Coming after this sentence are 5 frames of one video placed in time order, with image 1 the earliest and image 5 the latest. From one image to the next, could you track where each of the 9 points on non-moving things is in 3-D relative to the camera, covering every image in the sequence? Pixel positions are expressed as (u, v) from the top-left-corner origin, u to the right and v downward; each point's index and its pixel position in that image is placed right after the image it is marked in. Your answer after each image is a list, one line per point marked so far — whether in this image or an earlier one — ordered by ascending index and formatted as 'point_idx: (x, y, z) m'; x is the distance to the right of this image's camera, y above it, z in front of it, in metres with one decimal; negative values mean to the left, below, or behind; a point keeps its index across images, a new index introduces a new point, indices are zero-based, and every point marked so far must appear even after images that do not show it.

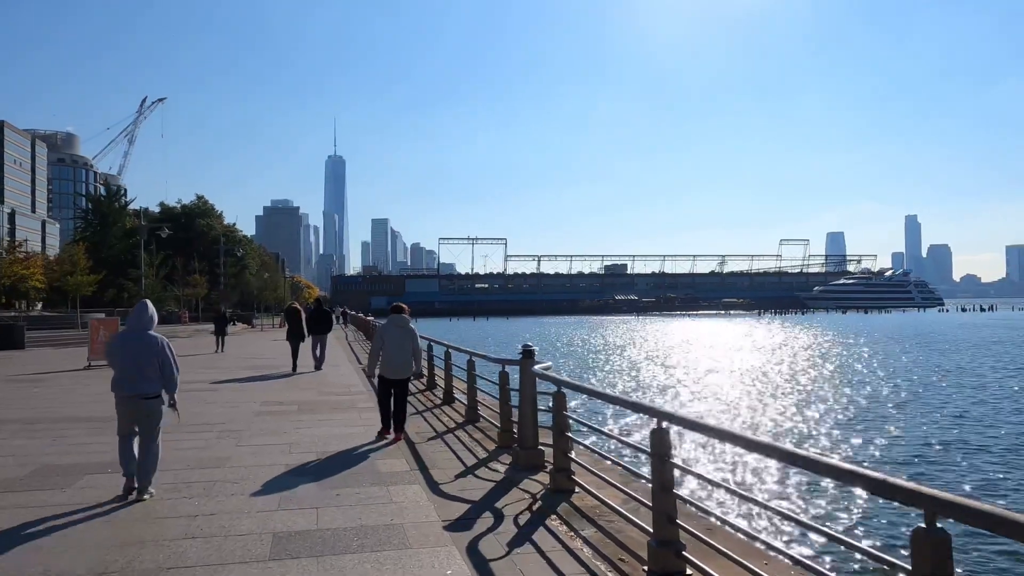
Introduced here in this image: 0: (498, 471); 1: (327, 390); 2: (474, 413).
0: (-0.1, -1.8, +7.8) m
1: (-3.5, -1.9, +15.4) m
2: (-0.5, -1.7, +11.3) m
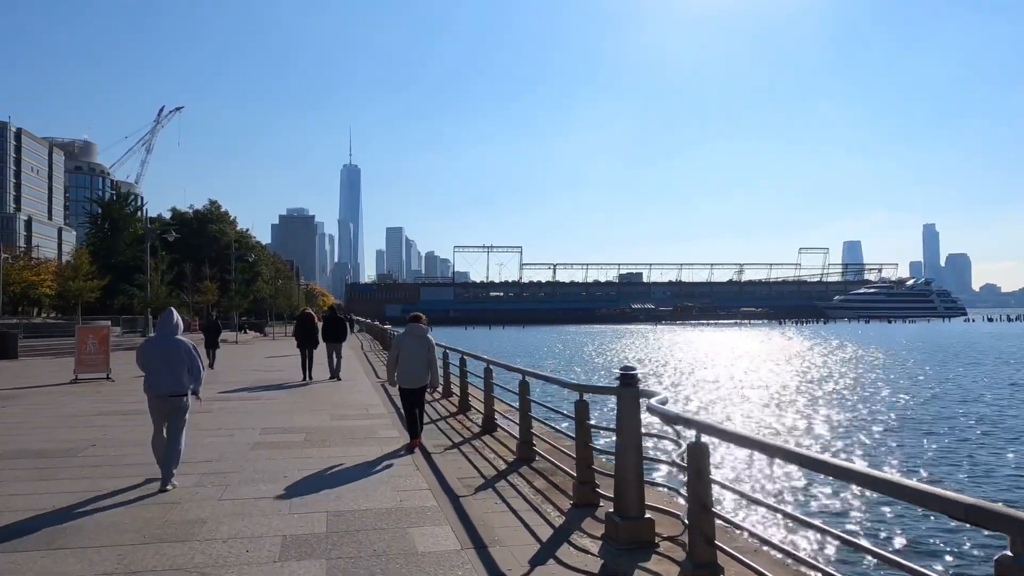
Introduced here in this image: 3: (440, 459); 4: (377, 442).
0: (+0.5, -1.7, +5.4) m
1: (-2.8, -2.0, +13.1) m
2: (+0.2, -1.7, +8.9) m
3: (-0.8, -1.9, +8.9) m
4: (-1.7, -2.0, +10.6) m
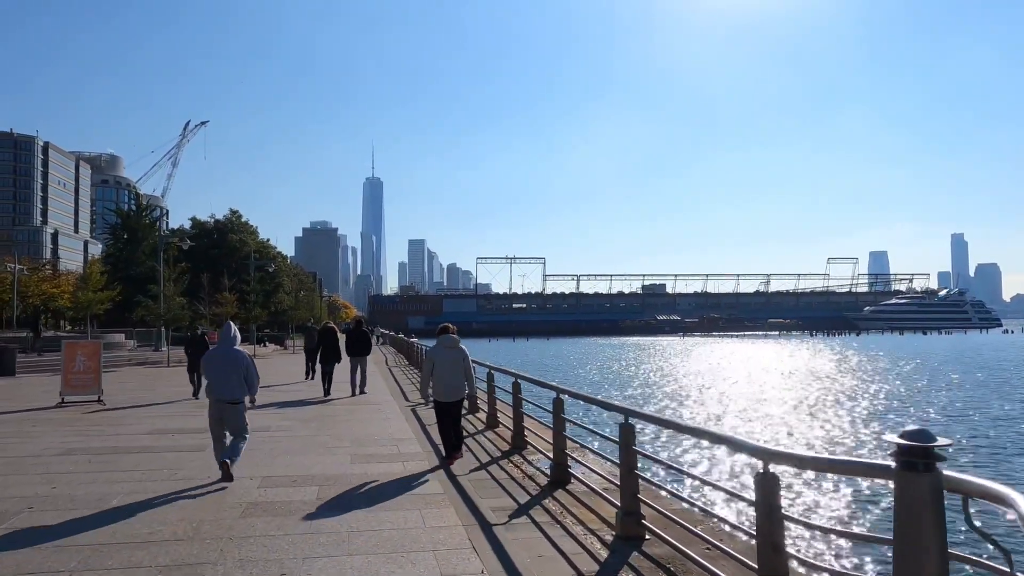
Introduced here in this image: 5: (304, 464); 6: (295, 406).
0: (+1.1, -1.7, +2.7) m
1: (-1.9, -2.1, +10.5) m
2: (+0.9, -1.7, +6.3) m
3: (0.0, -1.9, +6.3) m
4: (-1.0, -2.0, +8.0) m
5: (-2.4, -2.0, +9.5) m
6: (-4.4, -2.4, +16.7) m
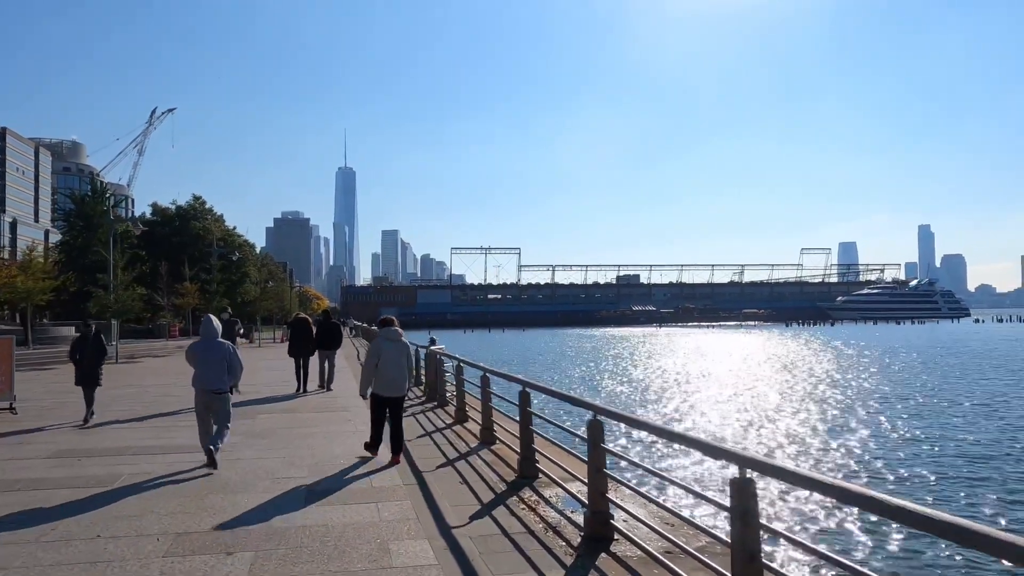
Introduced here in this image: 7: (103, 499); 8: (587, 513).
0: (+1.5, -1.6, +0.3) m
1: (-1.8, -1.9, +8.0) m
2: (+1.1, -1.6, +3.9) m
3: (+0.2, -1.8, +3.9) m
4: (-0.8, -1.9, +5.5) m
5: (-2.3, -1.9, +7.0) m
6: (-4.5, -2.2, +14.1) m
7: (-3.7, -1.9, +7.3) m
8: (+0.5, -1.7, +6.0) m
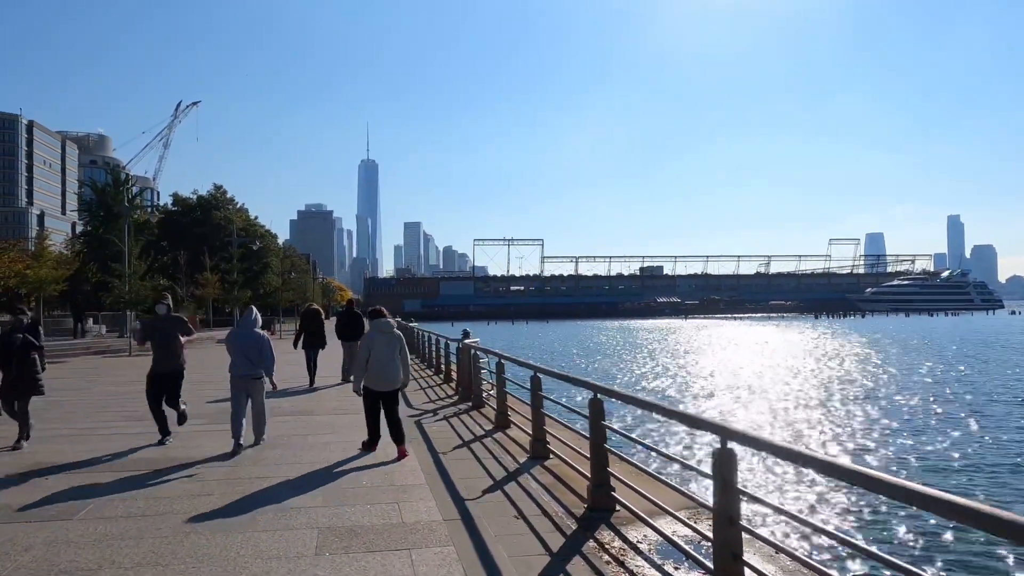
0: (+1.8, -1.5, -1.5) m
1: (-1.3, -1.7, +6.3) m
2: (+1.5, -1.4, +2.1) m
3: (+0.6, -1.6, +2.1) m
4: (-0.3, -1.7, +3.8) m
5: (-1.8, -1.7, +5.3) m
6: (-3.8, -2.0, +12.5) m
7: (-3.2, -1.7, +5.7) m
8: (+1.0, -1.5, +4.2) m
